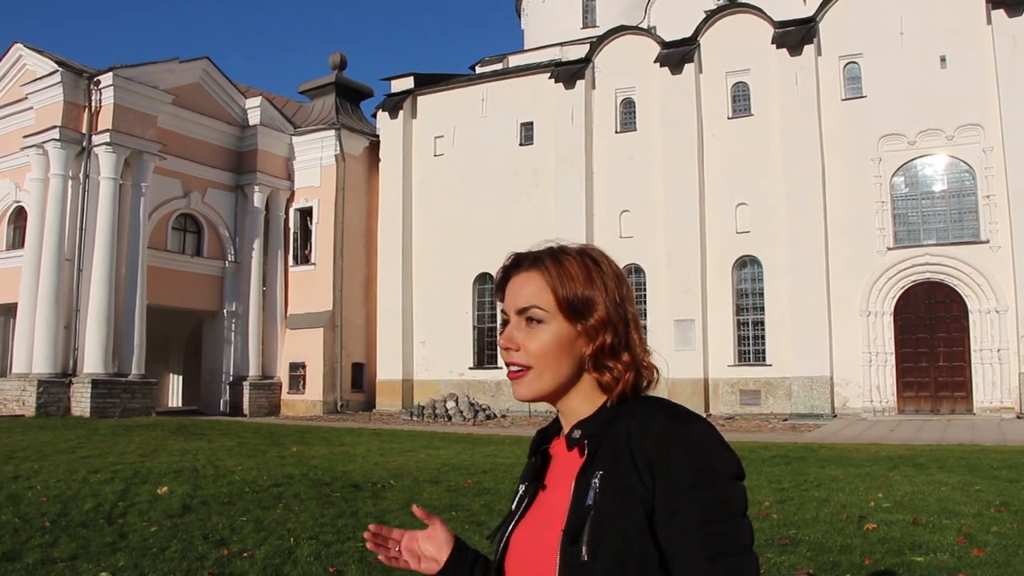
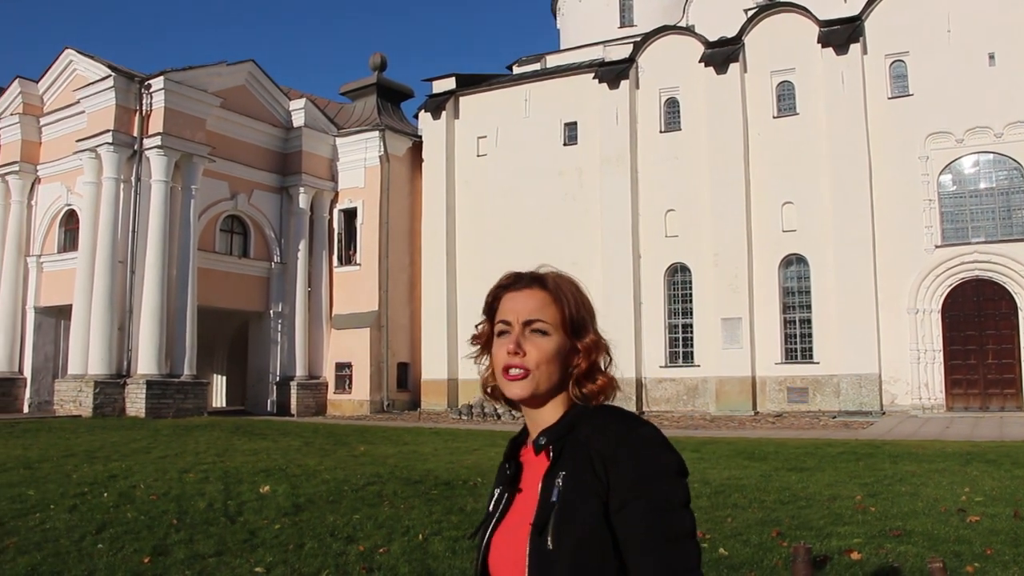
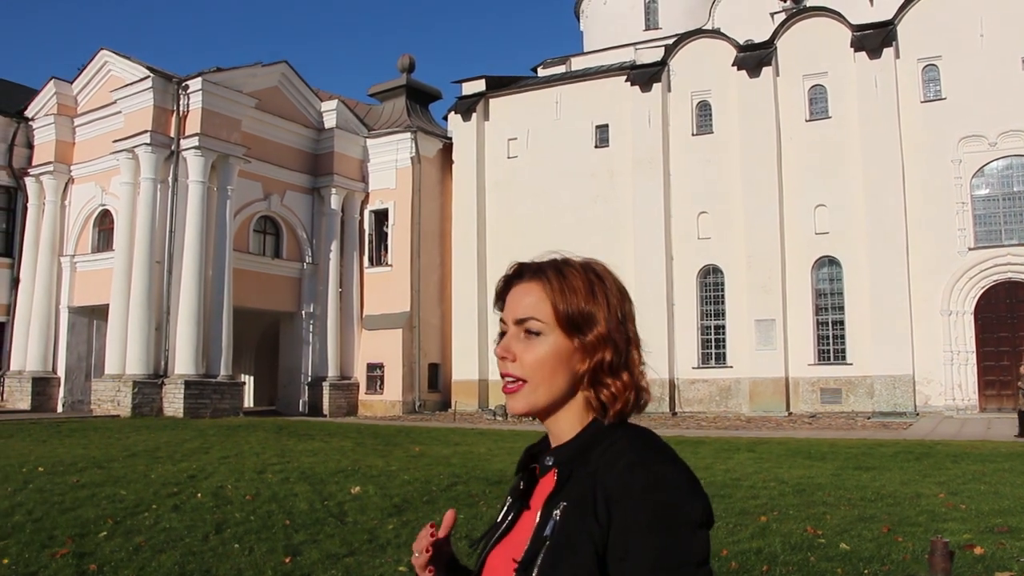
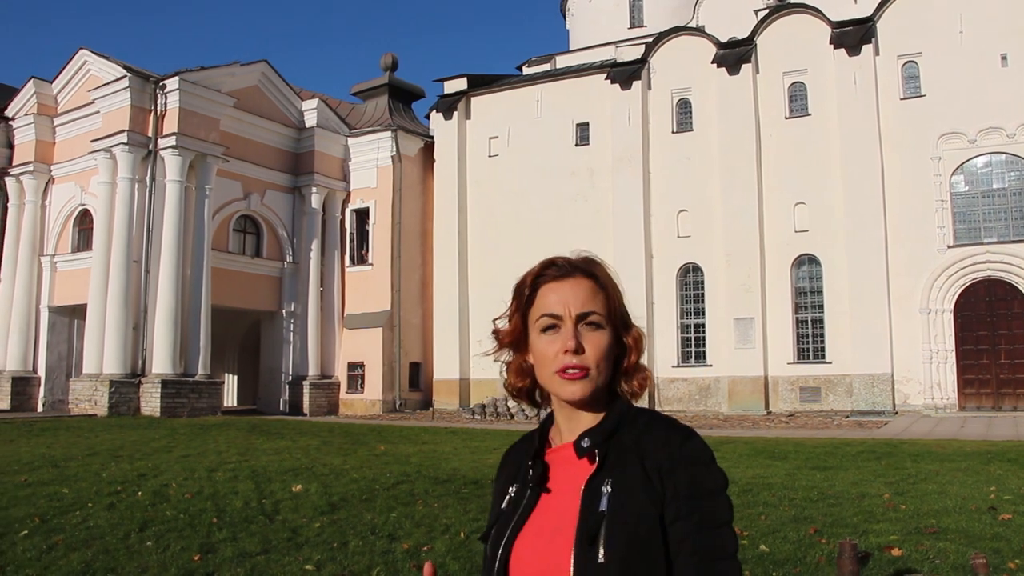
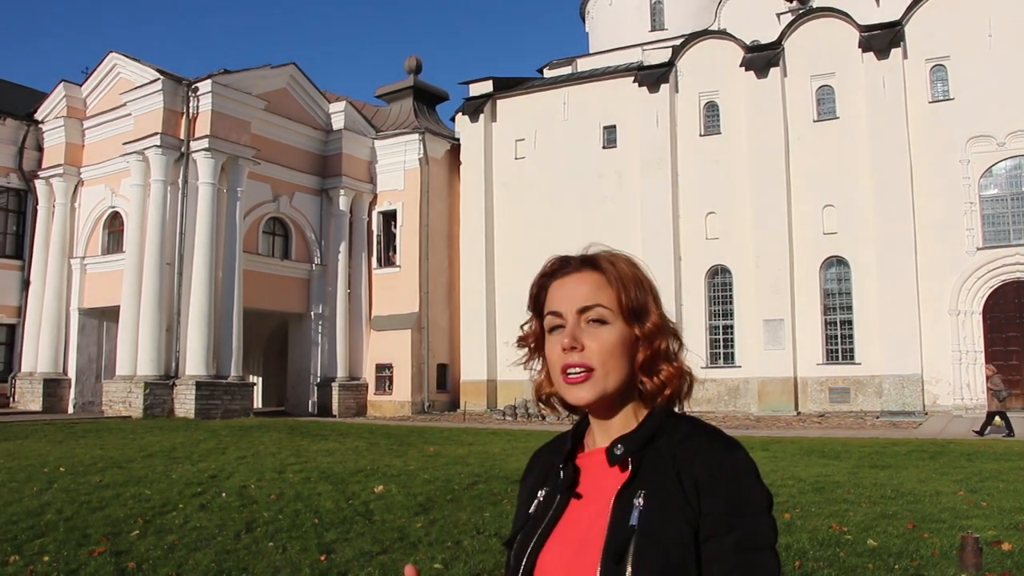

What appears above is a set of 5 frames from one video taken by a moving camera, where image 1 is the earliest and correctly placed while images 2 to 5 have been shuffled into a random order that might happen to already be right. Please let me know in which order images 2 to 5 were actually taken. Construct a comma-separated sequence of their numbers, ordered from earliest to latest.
2, 4, 3, 5
